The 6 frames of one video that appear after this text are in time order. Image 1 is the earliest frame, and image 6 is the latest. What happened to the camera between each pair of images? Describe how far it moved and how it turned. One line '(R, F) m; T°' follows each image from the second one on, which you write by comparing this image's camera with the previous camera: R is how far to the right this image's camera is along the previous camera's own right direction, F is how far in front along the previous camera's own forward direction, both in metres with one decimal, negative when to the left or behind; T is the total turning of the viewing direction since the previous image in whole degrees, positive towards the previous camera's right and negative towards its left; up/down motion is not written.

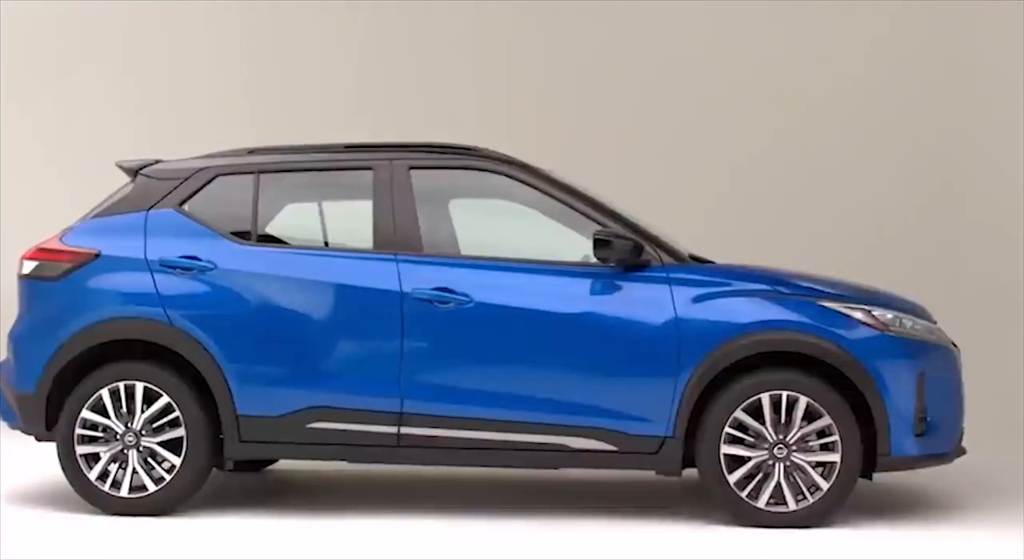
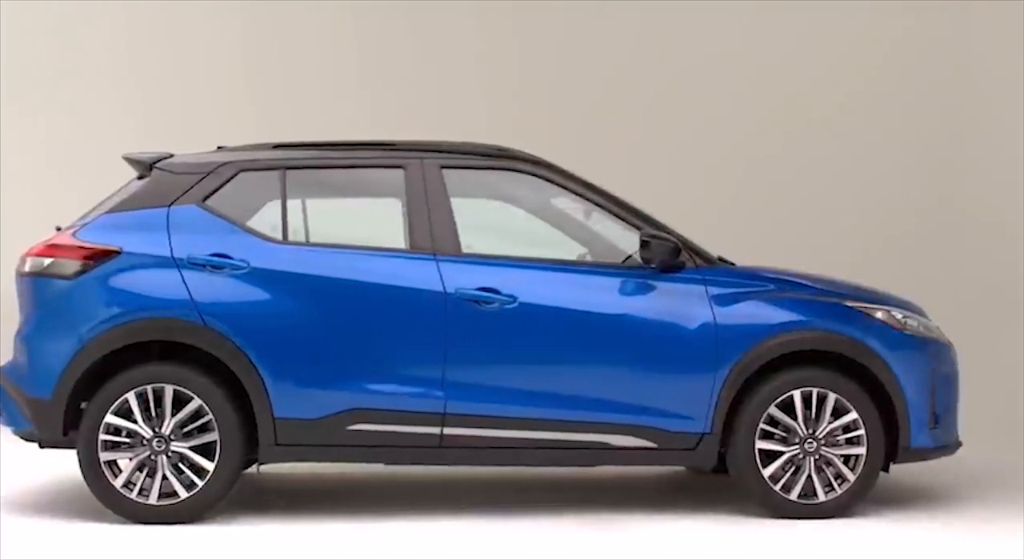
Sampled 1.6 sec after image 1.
(-0.8, 0.0) m; +8°
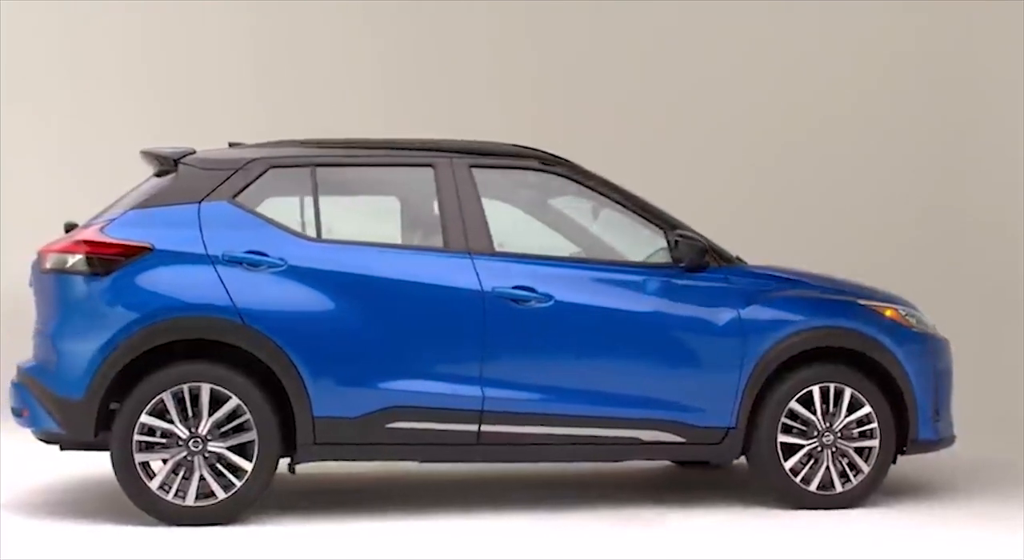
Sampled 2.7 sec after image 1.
(-0.6, 0.0) m; +6°
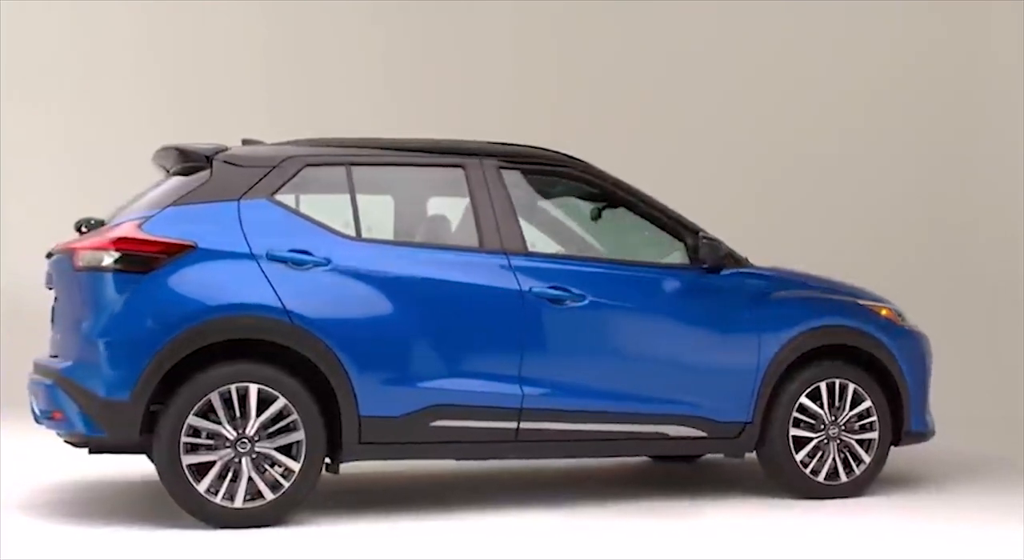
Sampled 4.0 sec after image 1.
(-0.8, 0.0) m; +7°
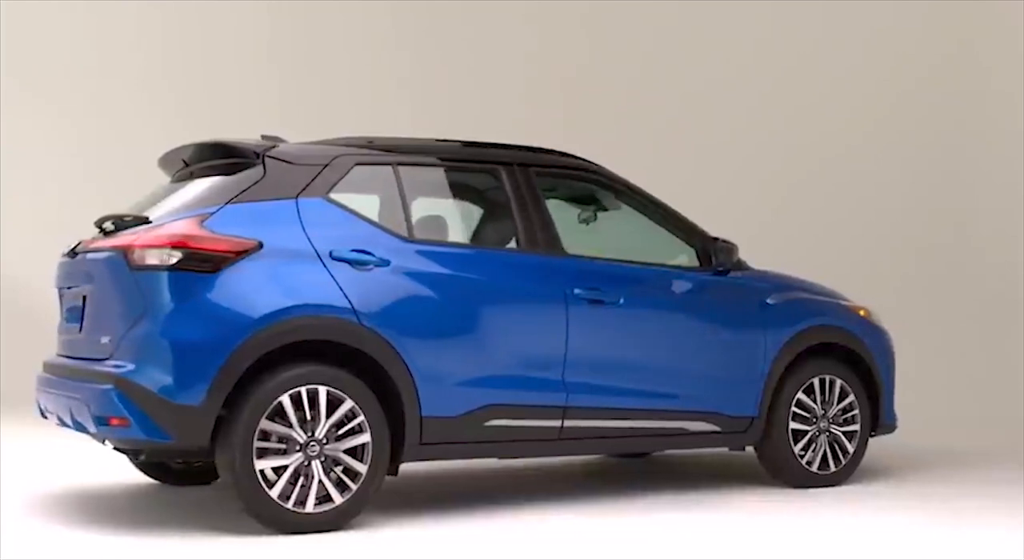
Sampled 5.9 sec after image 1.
(-1.2, 0.0) m; +11°
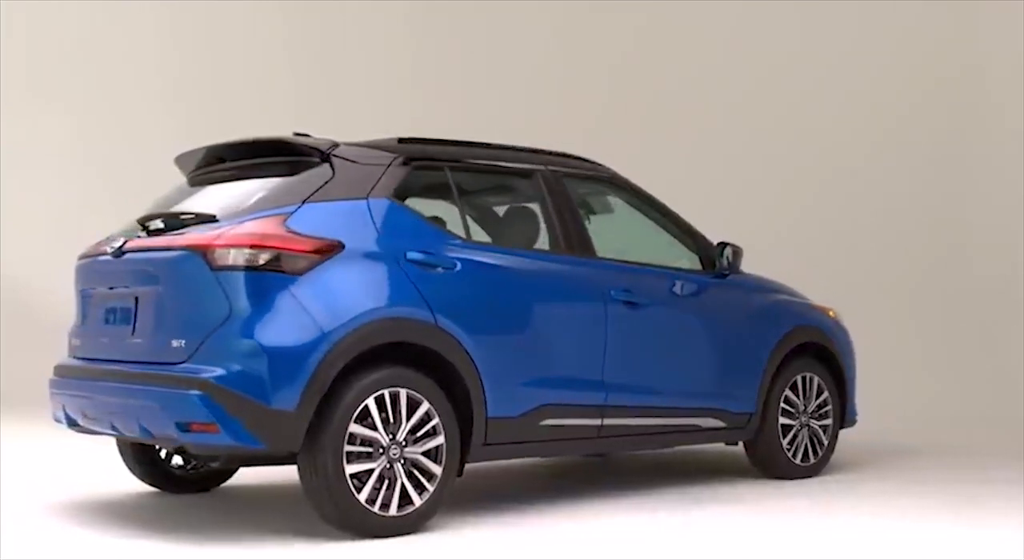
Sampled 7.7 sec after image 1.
(-1.2, 0.0) m; +11°
